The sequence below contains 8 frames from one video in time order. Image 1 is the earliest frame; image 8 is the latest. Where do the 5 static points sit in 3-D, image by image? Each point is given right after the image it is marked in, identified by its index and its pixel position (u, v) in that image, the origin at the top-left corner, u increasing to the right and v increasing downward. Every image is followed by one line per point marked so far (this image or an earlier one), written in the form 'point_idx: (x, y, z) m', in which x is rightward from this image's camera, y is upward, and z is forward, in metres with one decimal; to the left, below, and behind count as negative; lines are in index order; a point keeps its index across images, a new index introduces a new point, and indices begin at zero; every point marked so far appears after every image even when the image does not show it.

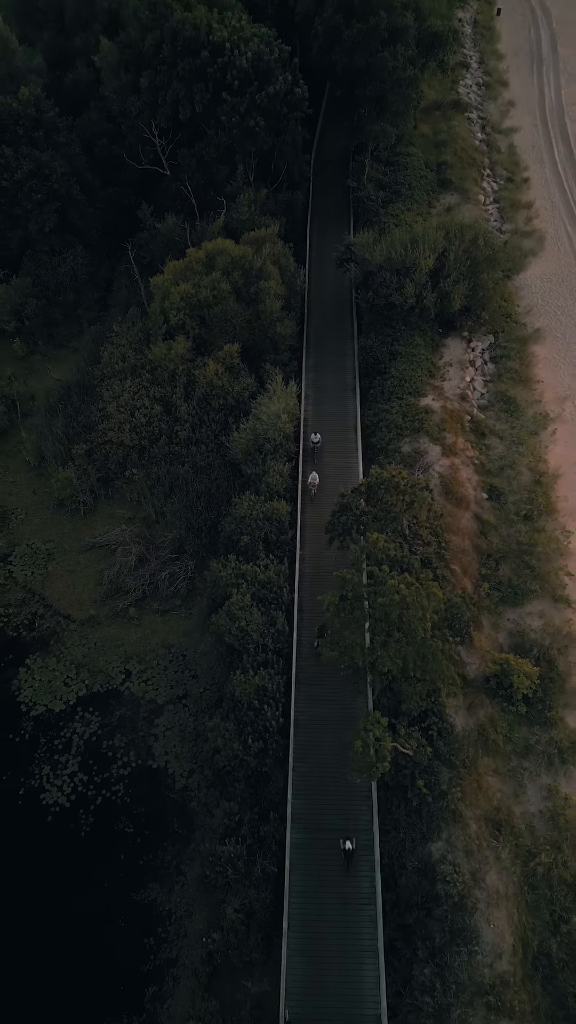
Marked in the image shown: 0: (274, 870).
0: (-0.3, -6.5, +13.3) m
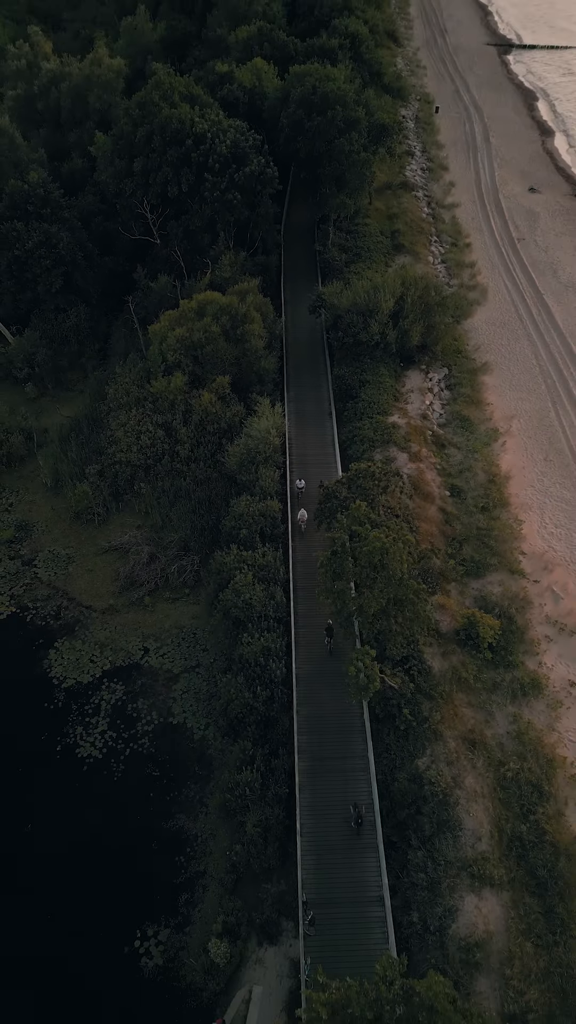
0: (-0.1, -5.9, +15.4) m
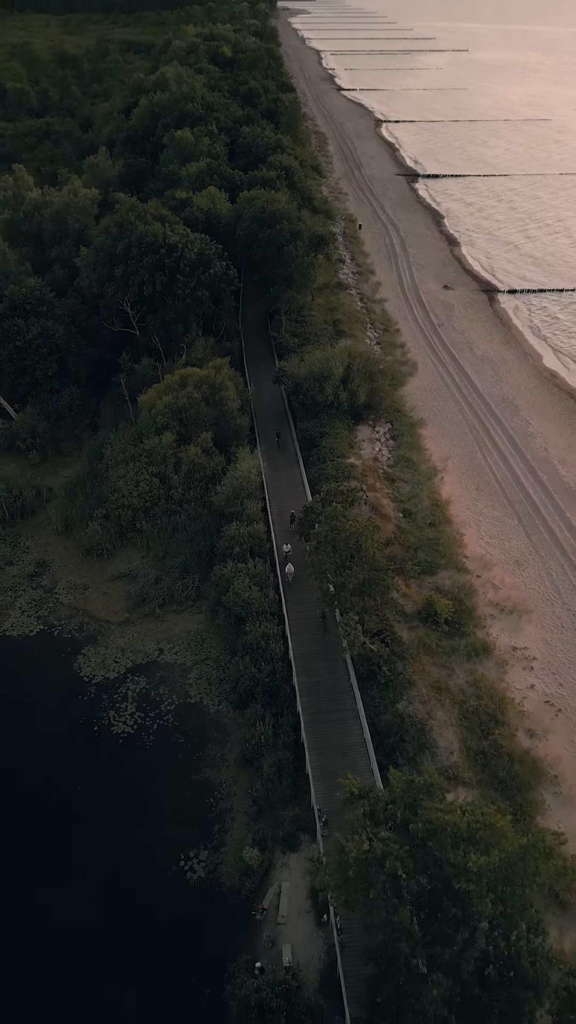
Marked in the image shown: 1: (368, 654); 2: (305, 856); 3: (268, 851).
0: (+0.1, -5.9, +18.8) m
1: (+2.3, -3.9, +19.9) m
2: (+0.4, -7.9, +16.6) m
3: (-0.5, -7.8, +16.7) m
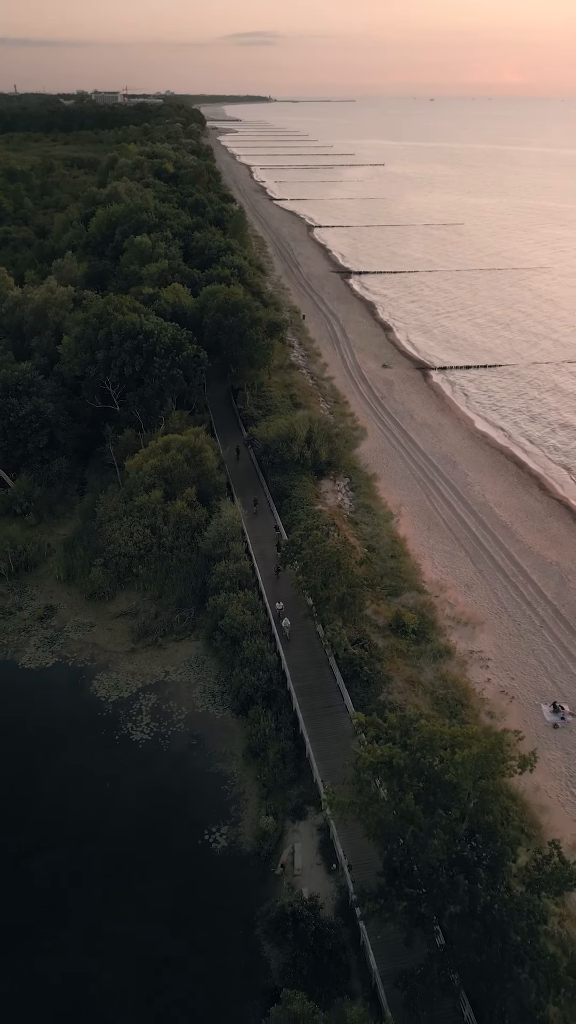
0: (+0.1, -6.6, +21.8) m
1: (+2.1, -4.7, +23.3) m
2: (+0.7, -8.3, +19.4) m
3: (-0.2, -8.3, +19.5) m
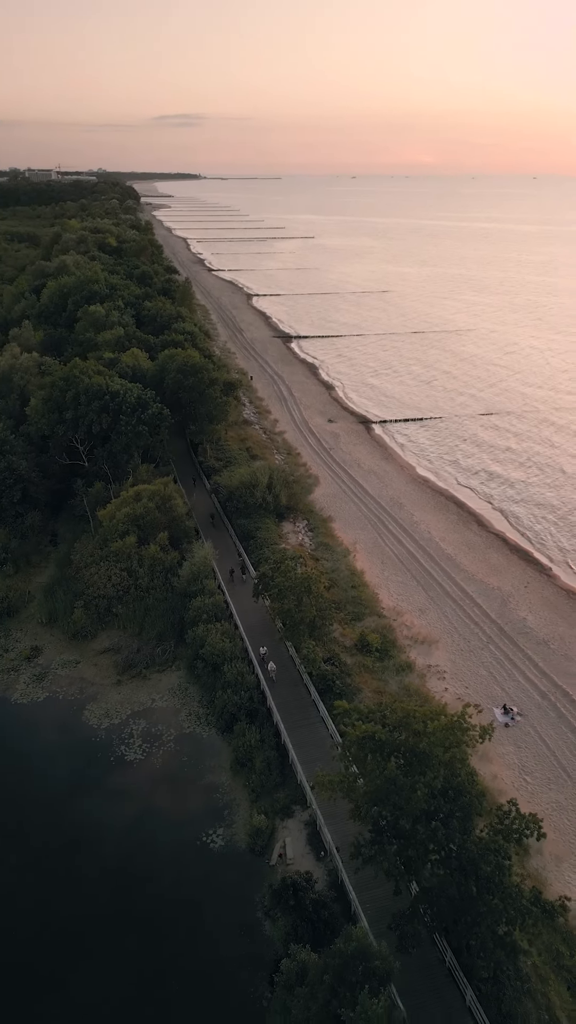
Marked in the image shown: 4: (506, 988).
0: (-0.4, -7.6, +24.0) m
1: (+1.3, -5.8, +25.8) m
2: (+0.4, -9.1, +21.5) m
3: (-0.5, -9.1, +21.5) m
4: (+4.7, -10.4, +15.8) m
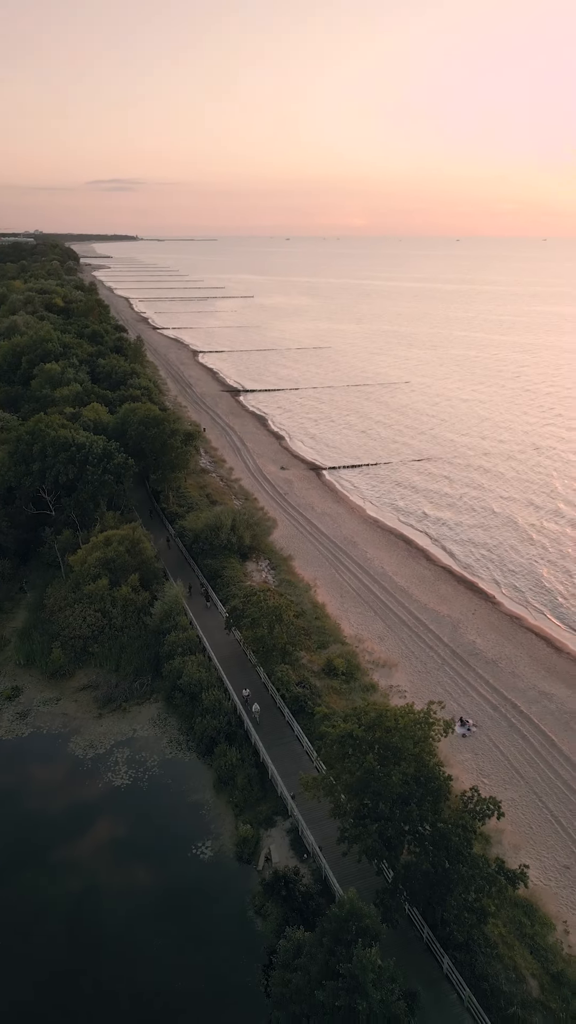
0: (-1.2, -8.8, +25.7) m
1: (+0.3, -7.1, +27.8) m
2: (-0.2, -10.1, +23.3) m
3: (-1.0, -10.2, +23.2) m
4: (+4.7, -10.9, +17.8) m
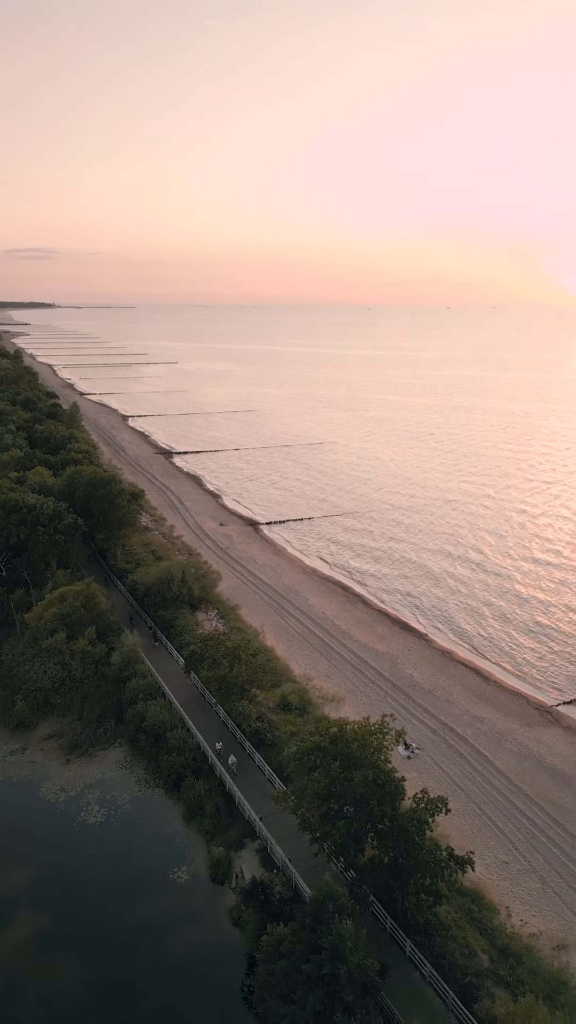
0: (-2.6, -10.7, +27.7) m
1: (-1.3, -9.0, +30.1) m
2: (-1.3, -11.7, +25.2) m
3: (-2.1, -11.8, +25.0) m
4: (+4.1, -11.9, +20.3) m
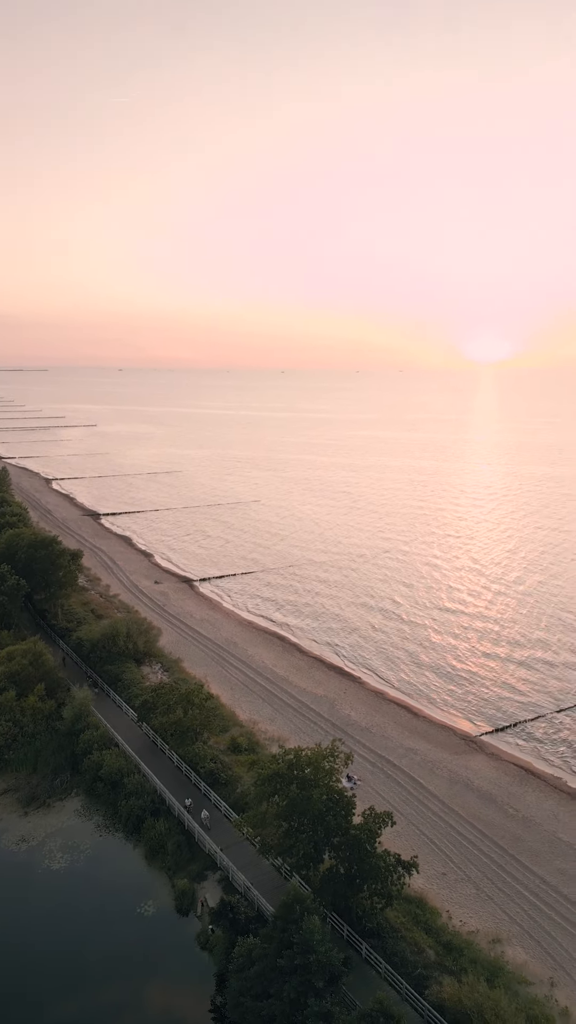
0: (-4.4, -12.9, +29.4) m
1: (-3.5, -11.4, +32.0) m
2: (-2.8, -13.7, +27.0) m
3: (-3.6, -13.7, +26.7) m
4: (+3.1, -13.3, +22.7) m
